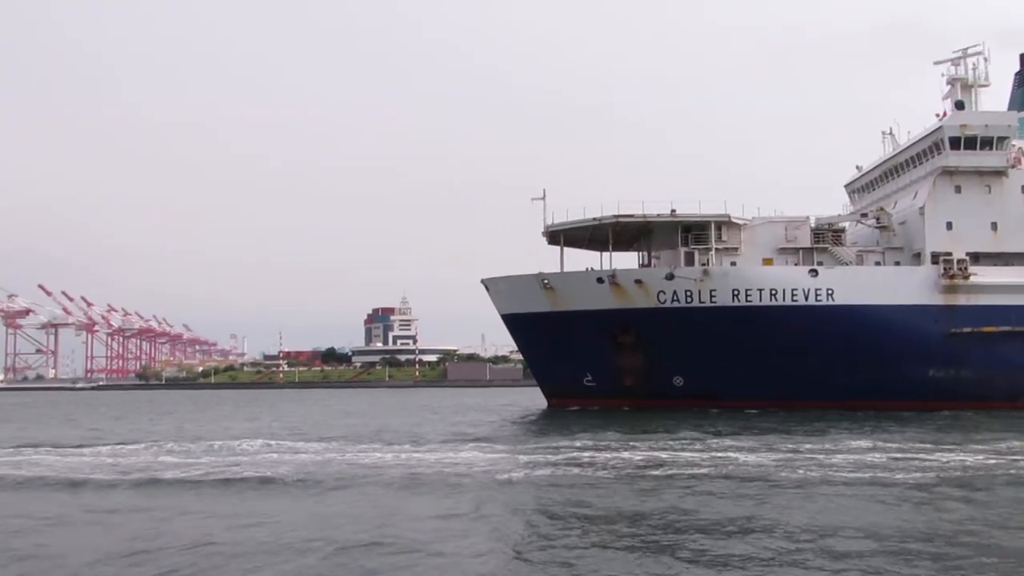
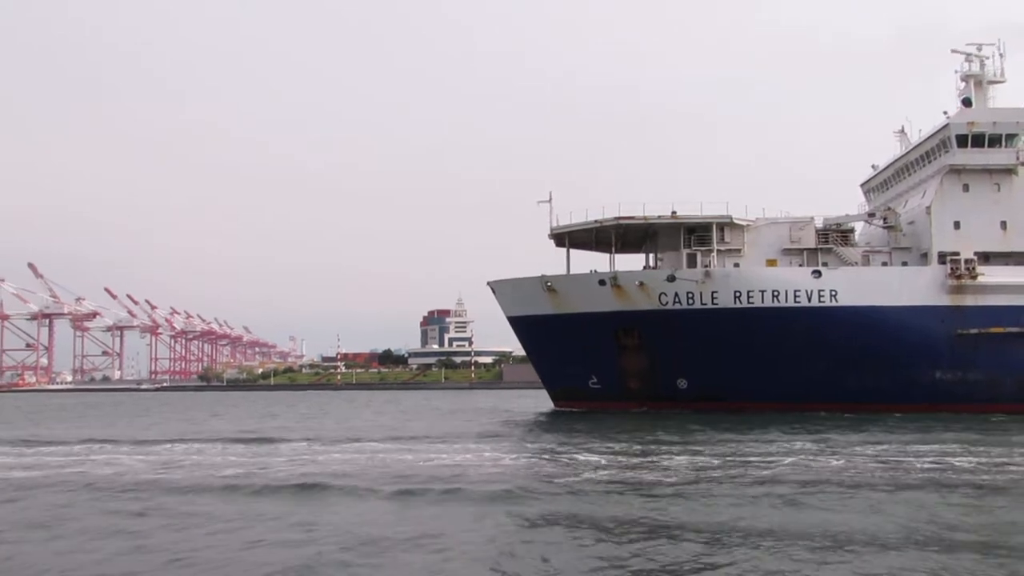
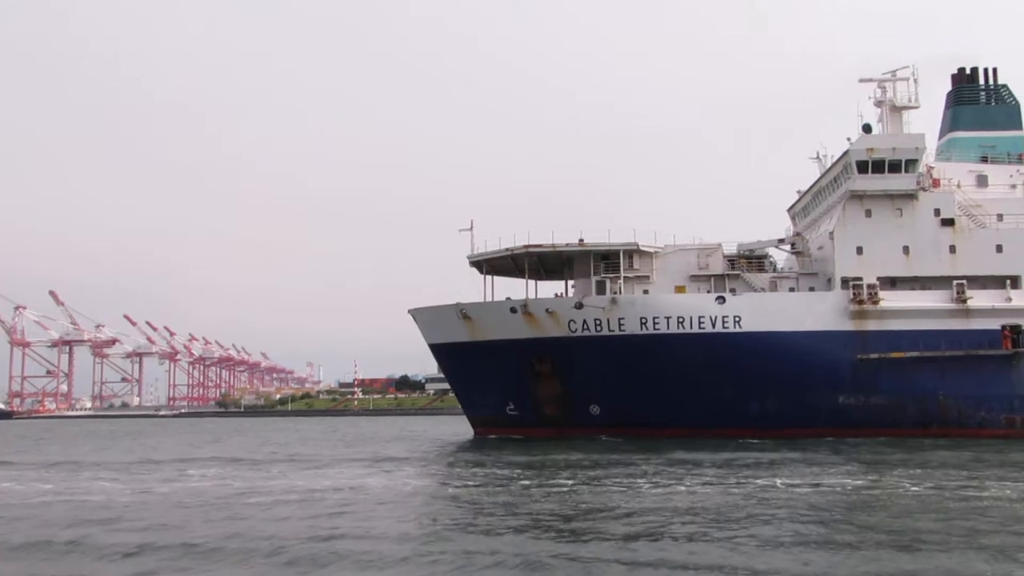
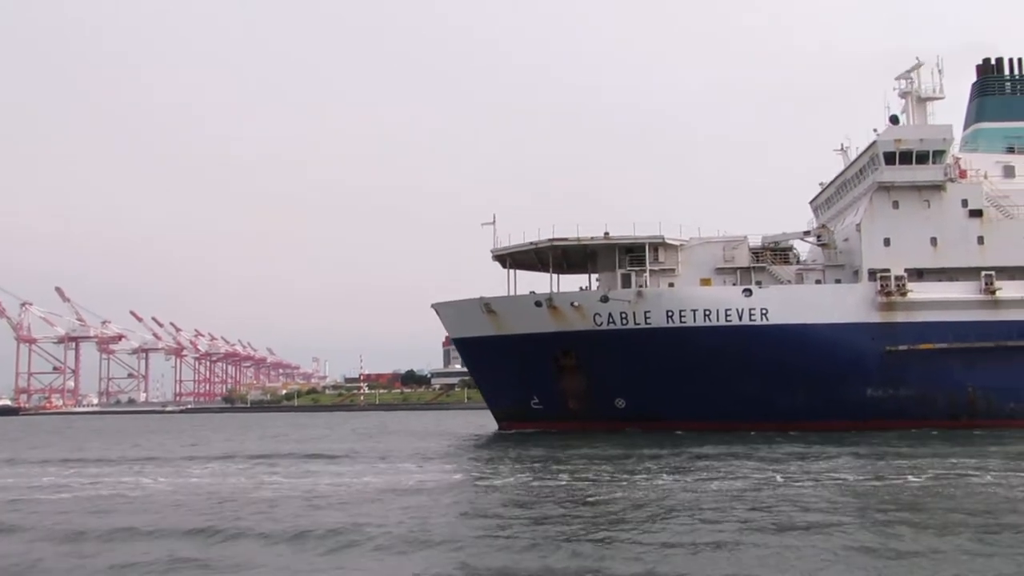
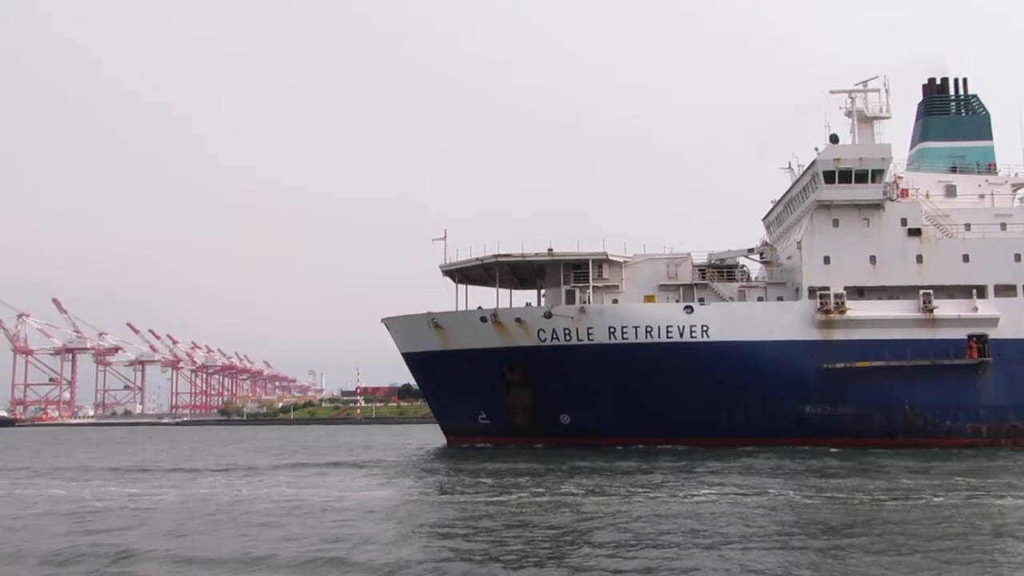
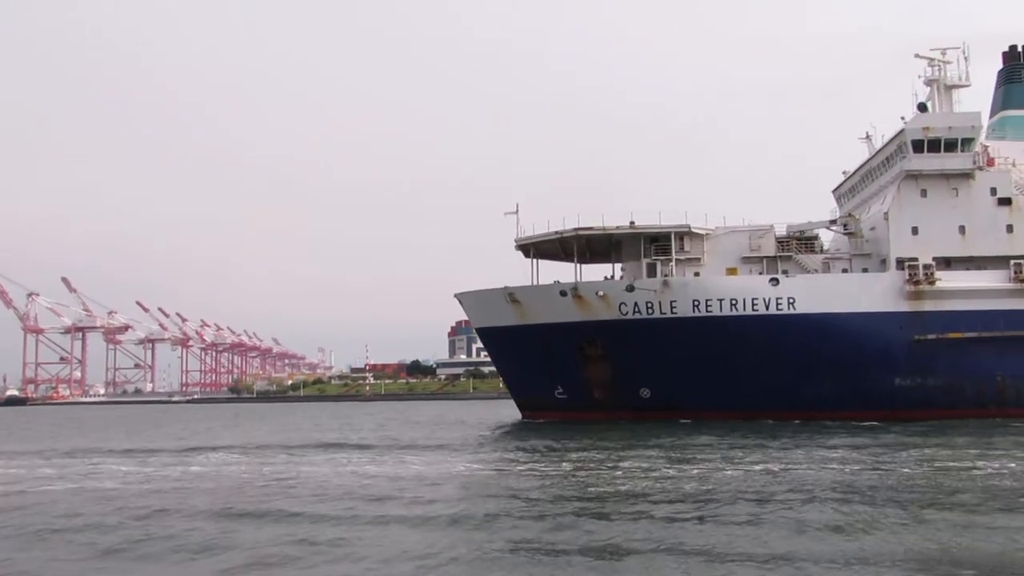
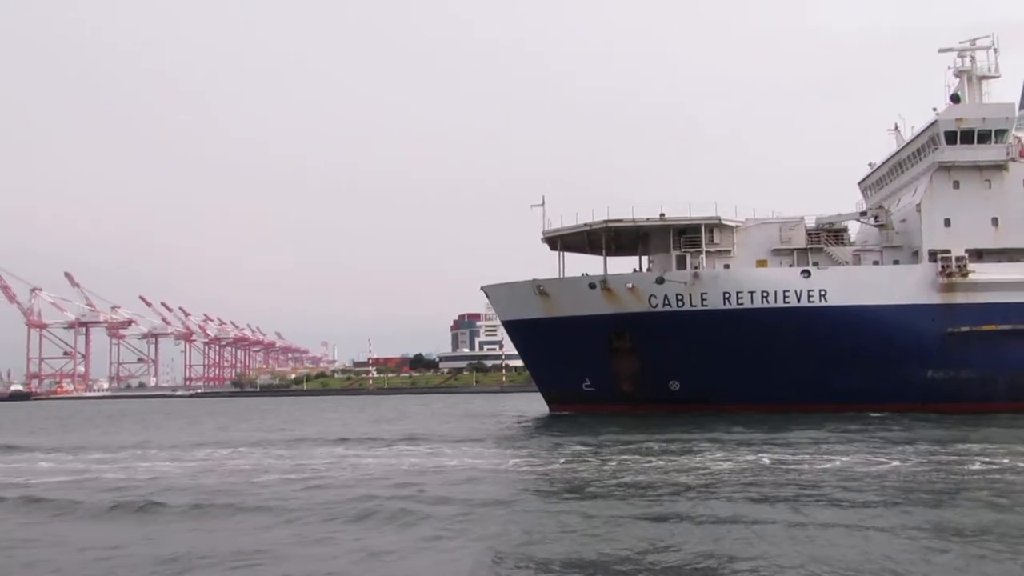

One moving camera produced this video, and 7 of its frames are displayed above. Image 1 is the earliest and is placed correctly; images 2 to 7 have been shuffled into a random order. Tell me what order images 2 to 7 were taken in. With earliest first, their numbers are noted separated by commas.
2, 7, 6, 4, 3, 5
